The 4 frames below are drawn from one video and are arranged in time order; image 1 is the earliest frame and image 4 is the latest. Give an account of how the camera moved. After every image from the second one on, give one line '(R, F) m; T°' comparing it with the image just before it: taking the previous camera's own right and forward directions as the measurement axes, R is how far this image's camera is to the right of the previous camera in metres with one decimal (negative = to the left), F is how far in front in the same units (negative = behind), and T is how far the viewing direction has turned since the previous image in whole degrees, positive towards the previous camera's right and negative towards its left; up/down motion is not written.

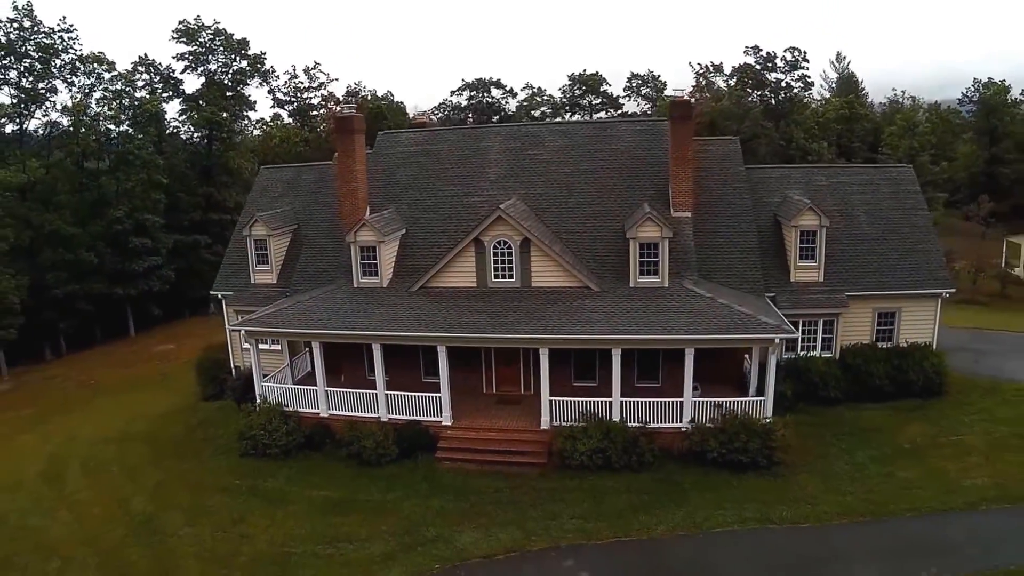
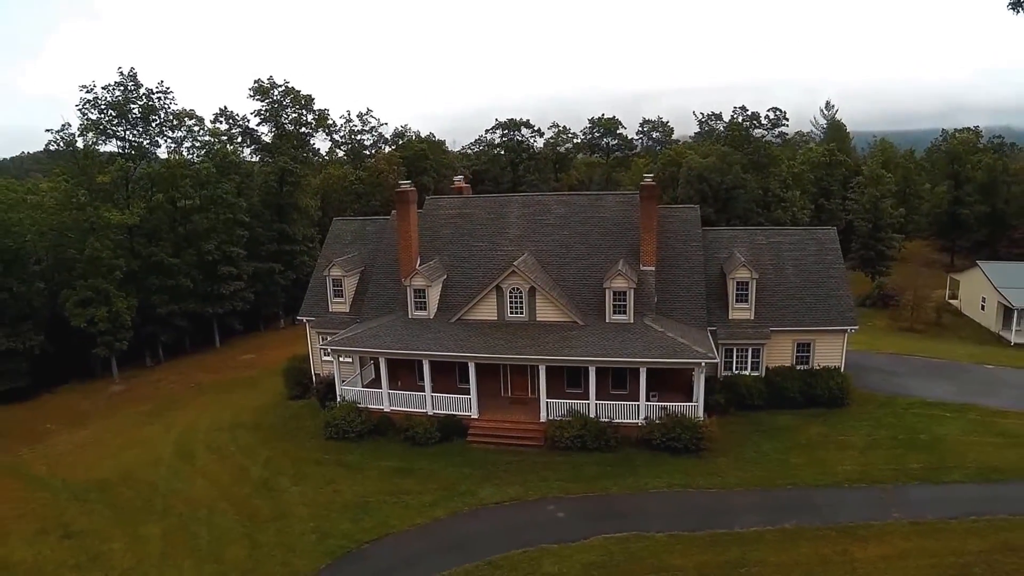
(+1.0, -6.7) m; -3°
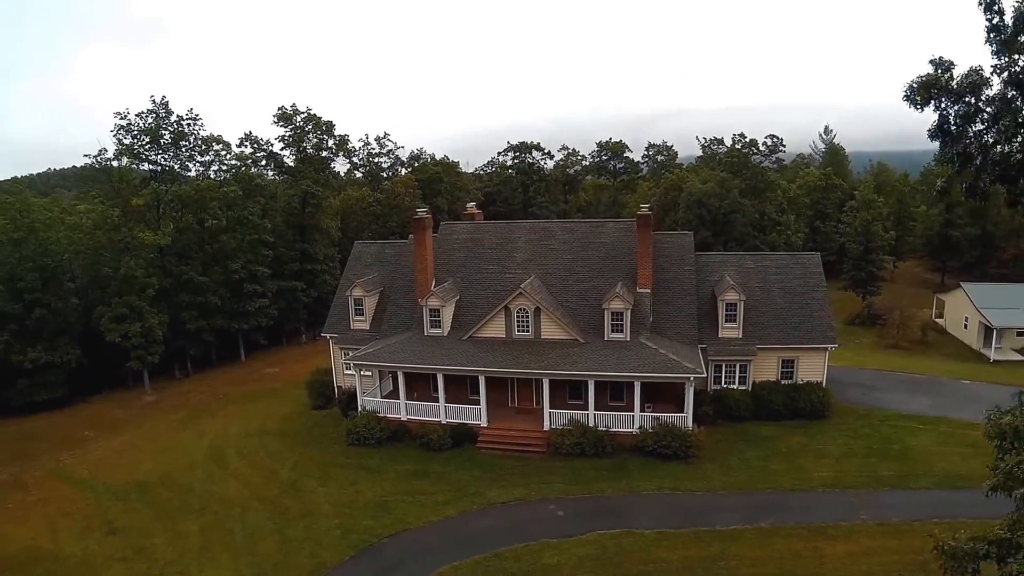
(+0.3, -2.3) m; -1°
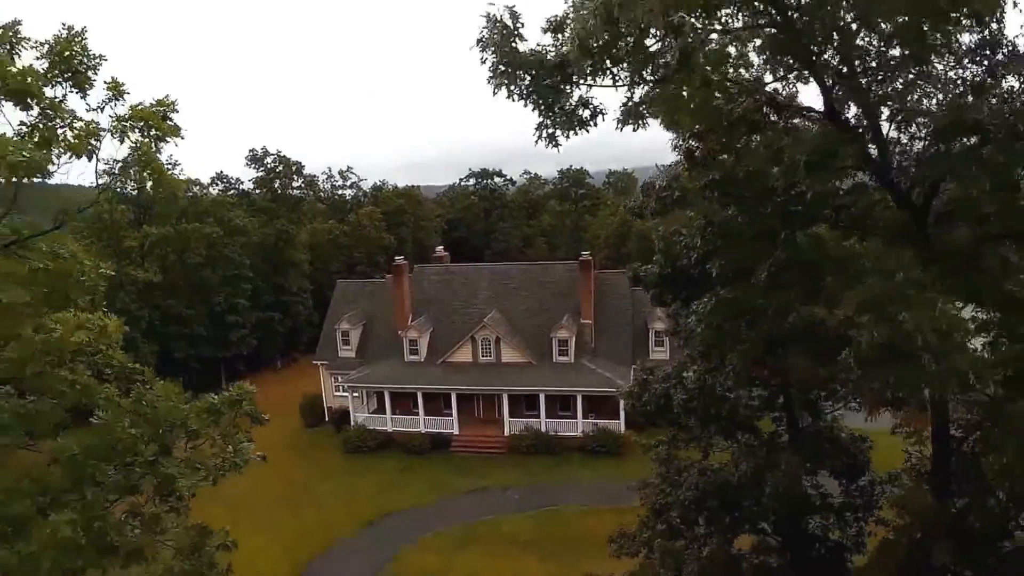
(-0.5, -6.2) m; +4°
